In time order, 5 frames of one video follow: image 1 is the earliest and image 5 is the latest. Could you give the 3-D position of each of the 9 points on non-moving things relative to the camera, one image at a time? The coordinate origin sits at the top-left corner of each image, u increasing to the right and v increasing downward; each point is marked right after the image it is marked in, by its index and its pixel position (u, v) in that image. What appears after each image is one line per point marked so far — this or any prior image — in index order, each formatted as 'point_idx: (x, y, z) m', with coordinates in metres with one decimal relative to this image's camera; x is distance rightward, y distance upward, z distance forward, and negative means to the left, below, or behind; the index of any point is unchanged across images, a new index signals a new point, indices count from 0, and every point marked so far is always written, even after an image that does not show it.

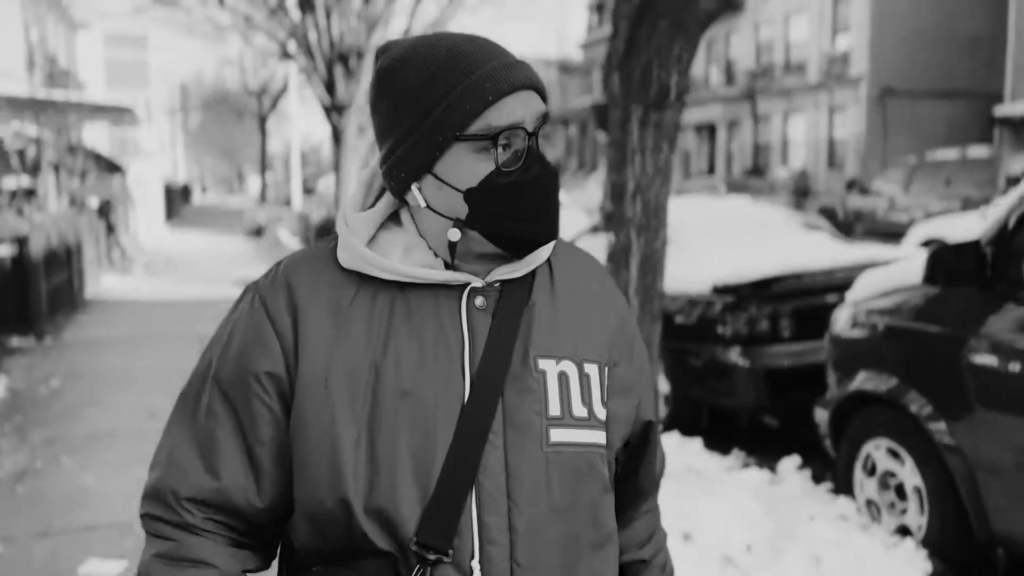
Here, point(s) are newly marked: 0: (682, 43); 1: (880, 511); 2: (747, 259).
0: (+0.7, +1.2, +4.2) m
1: (+1.6, -1.0, +3.9) m
2: (+1.5, +0.2, +5.5) m
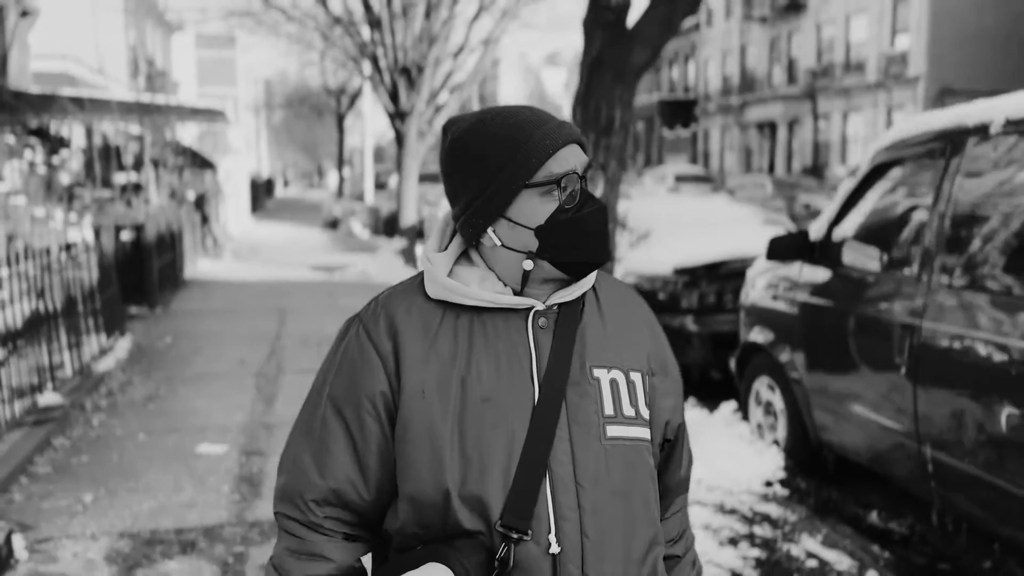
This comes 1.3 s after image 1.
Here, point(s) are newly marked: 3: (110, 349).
0: (+0.7, +1.3, +5.6) m
1: (+1.5, -0.9, +5.3) m
2: (+1.6, +0.3, +6.8) m
3: (-3.7, -0.6, +7.8) m
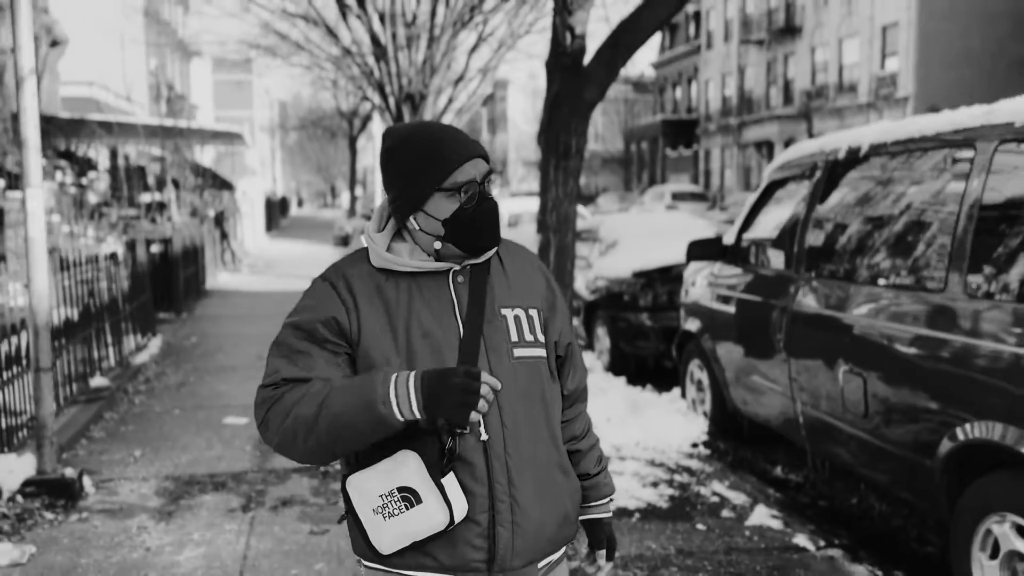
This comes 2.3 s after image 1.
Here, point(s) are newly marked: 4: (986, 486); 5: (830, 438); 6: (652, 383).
0: (+0.5, +1.3, +6.7) m
1: (+1.4, -0.9, +6.3) m
2: (+1.4, +0.3, +7.8) m
3: (-3.9, -0.6, +8.9) m
4: (+1.9, -0.8, +3.4) m
5: (+1.7, -0.8, +4.5) m
6: (+1.3, -0.9, +7.8) m
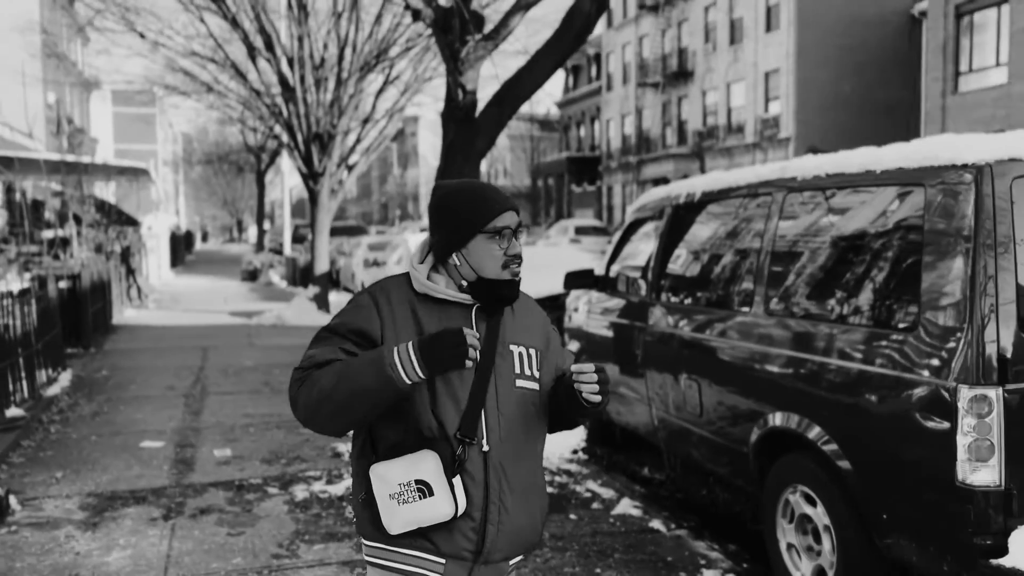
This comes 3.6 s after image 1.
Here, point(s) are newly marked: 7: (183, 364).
0: (-0.4, +1.1, +7.4) m
1: (+0.5, -1.1, +7.0) m
2: (+0.4, 0.0, +8.7) m
3: (-4.9, -1.0, +9.1) m
4: (+1.4, -0.9, +4.2) m
5: (+1.1, -1.0, +5.4) m
6: (+0.3, -1.1, +8.5) m
7: (-4.0, -0.9, +10.5) m
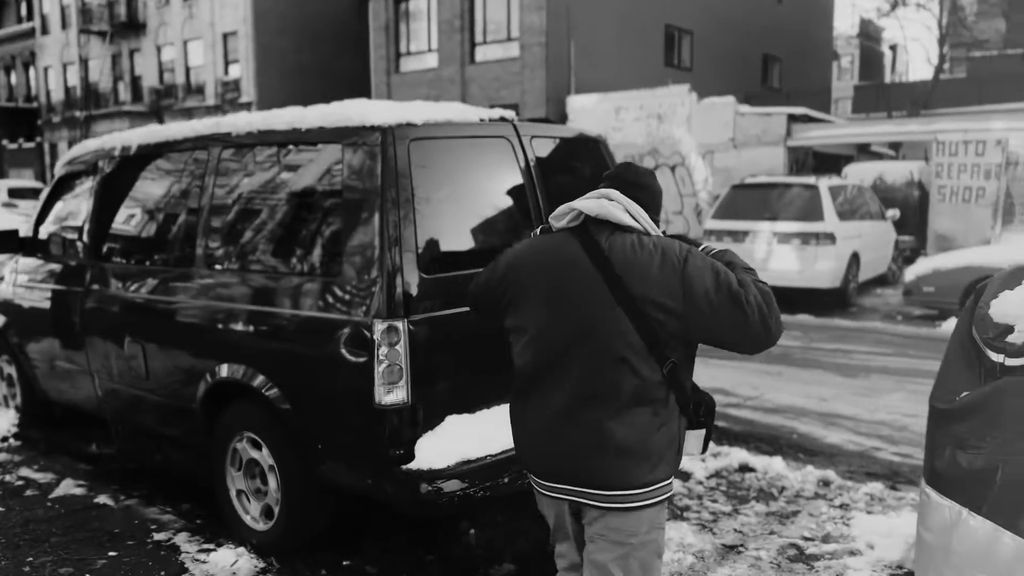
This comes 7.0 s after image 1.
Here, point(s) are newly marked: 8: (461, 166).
0: (-4.7, +1.3, +5.9) m
1: (-3.7, -0.8, +6.2) m
2: (-4.7, +0.3, +7.4) m
3: (-9.4, -1.0, +4.8) m
4: (-1.4, -0.6, +4.3) m
5: (-2.3, -0.7, +5.1) m
6: (-4.7, -0.9, +7.3) m
7: (-9.4, -0.8, +6.4) m
8: (-0.3, +0.6, +4.1) m
